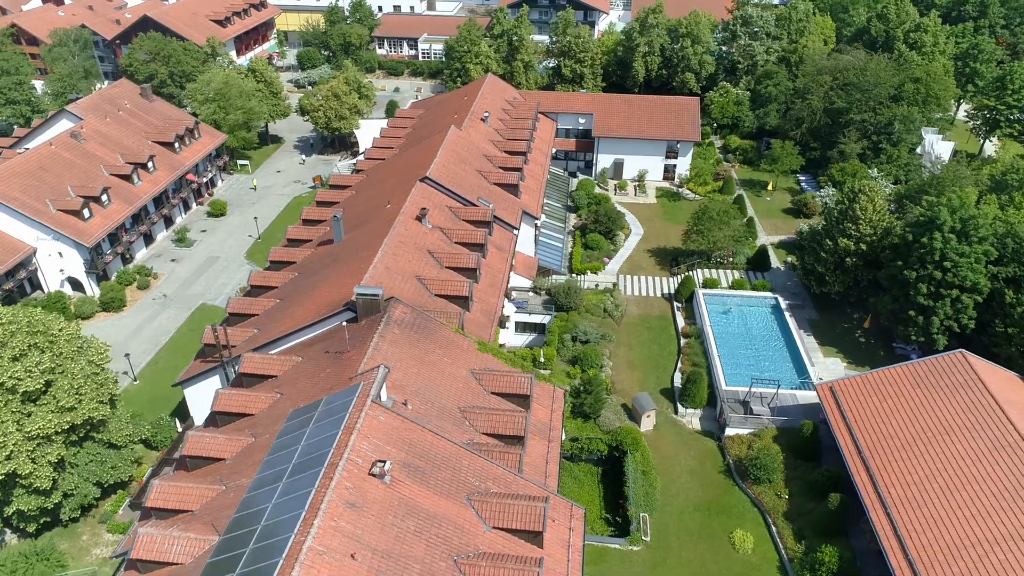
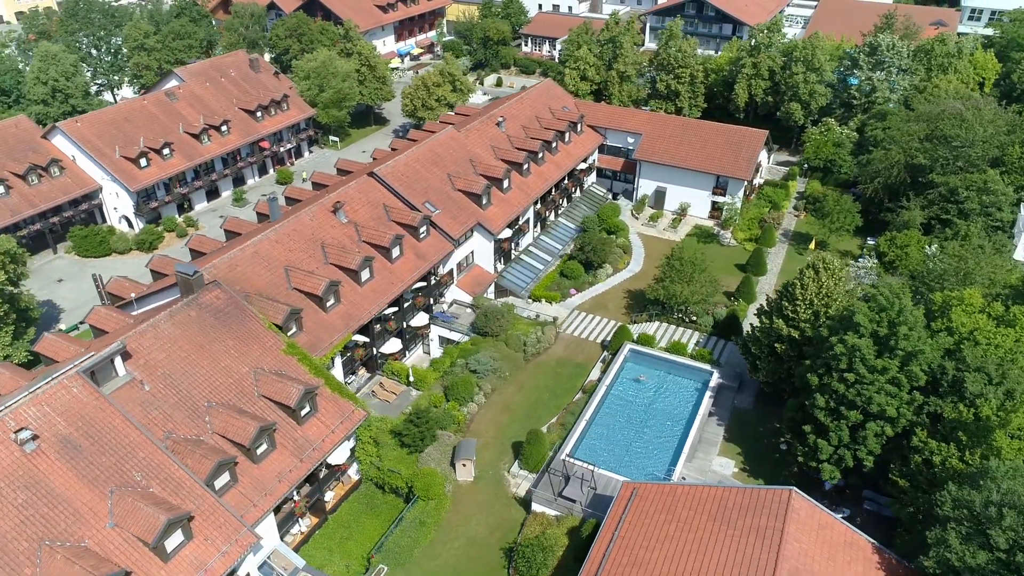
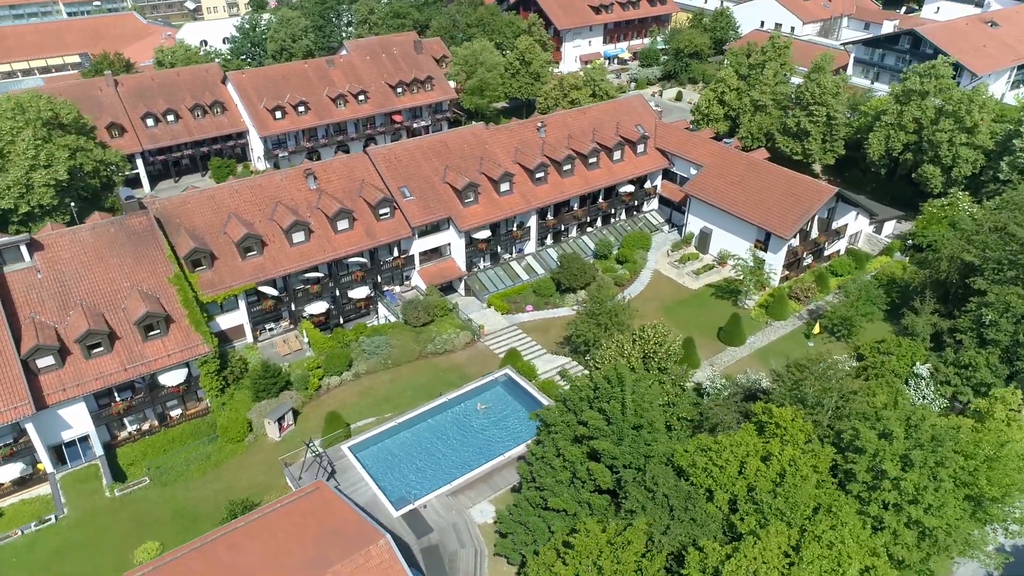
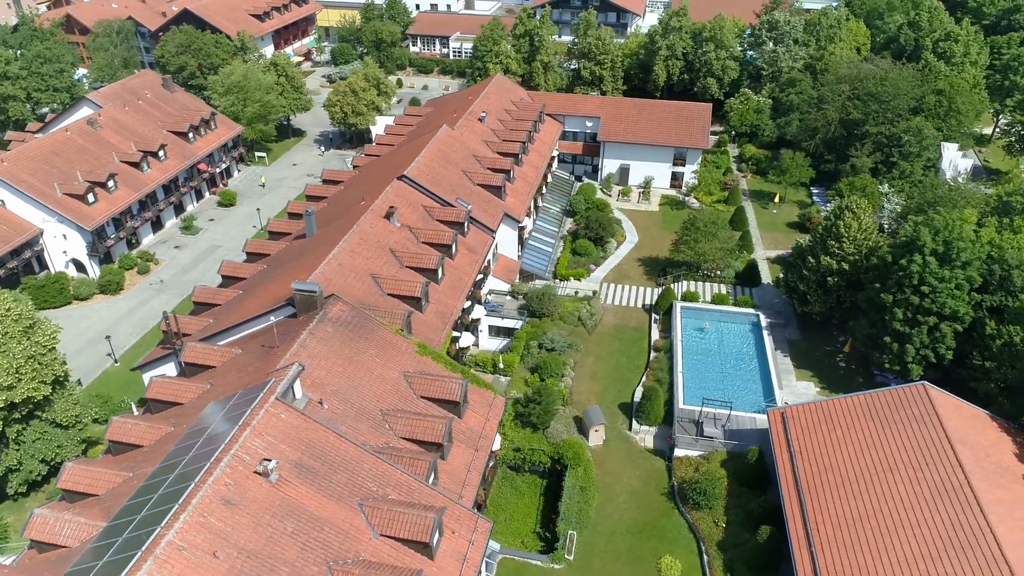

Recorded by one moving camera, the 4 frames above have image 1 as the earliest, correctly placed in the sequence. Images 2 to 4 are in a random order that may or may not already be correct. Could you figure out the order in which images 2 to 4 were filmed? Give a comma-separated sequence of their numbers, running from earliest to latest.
4, 2, 3
